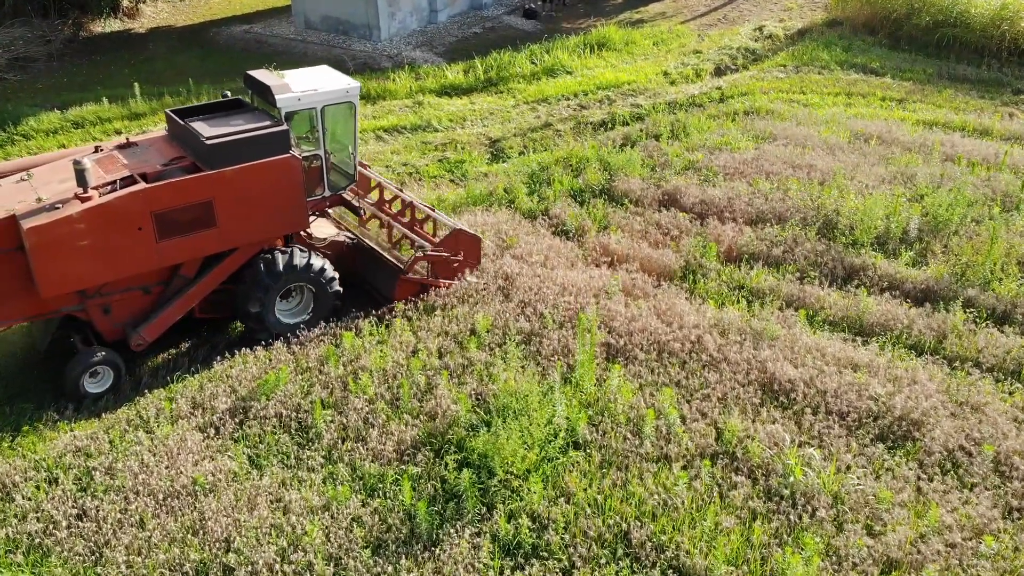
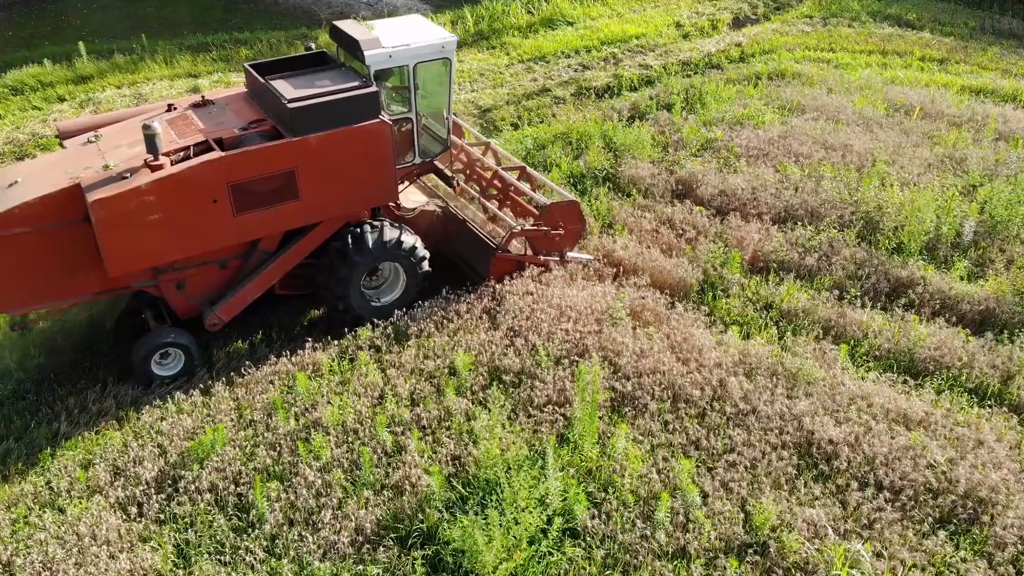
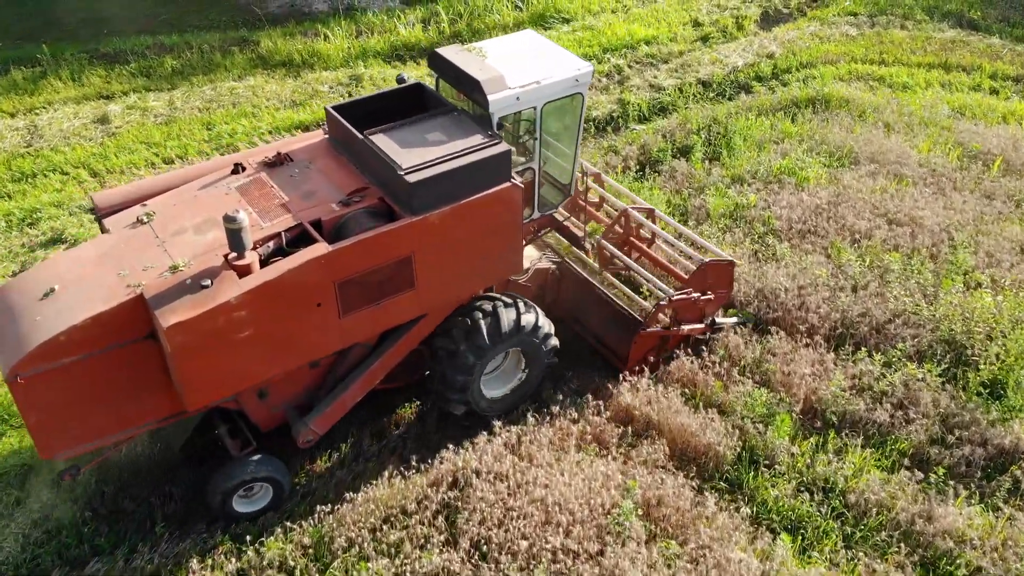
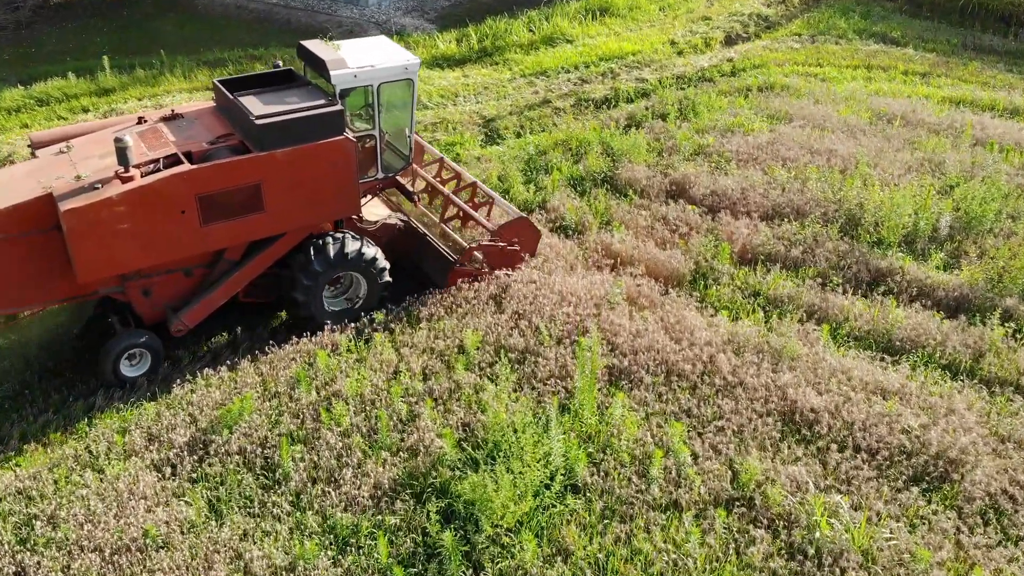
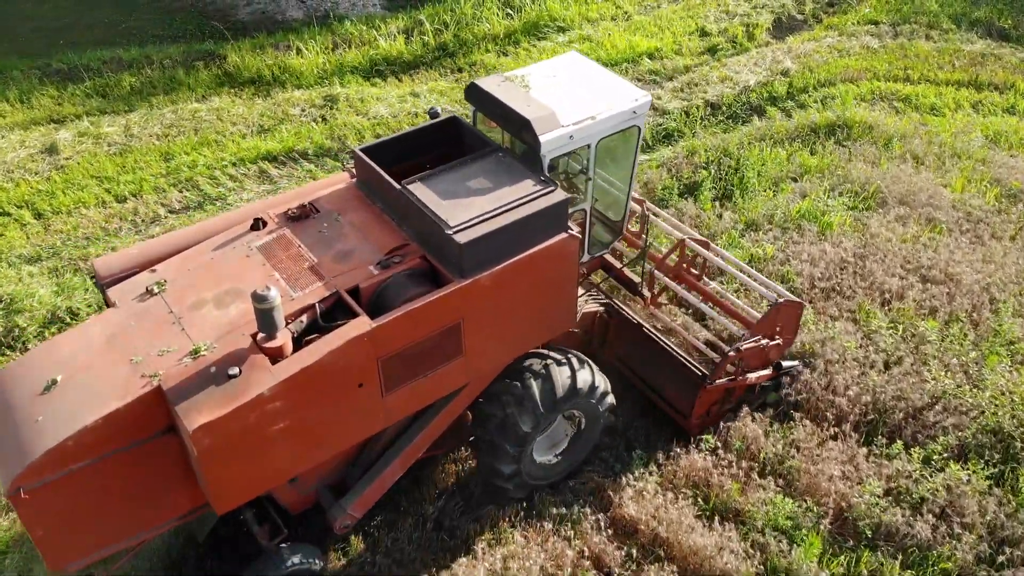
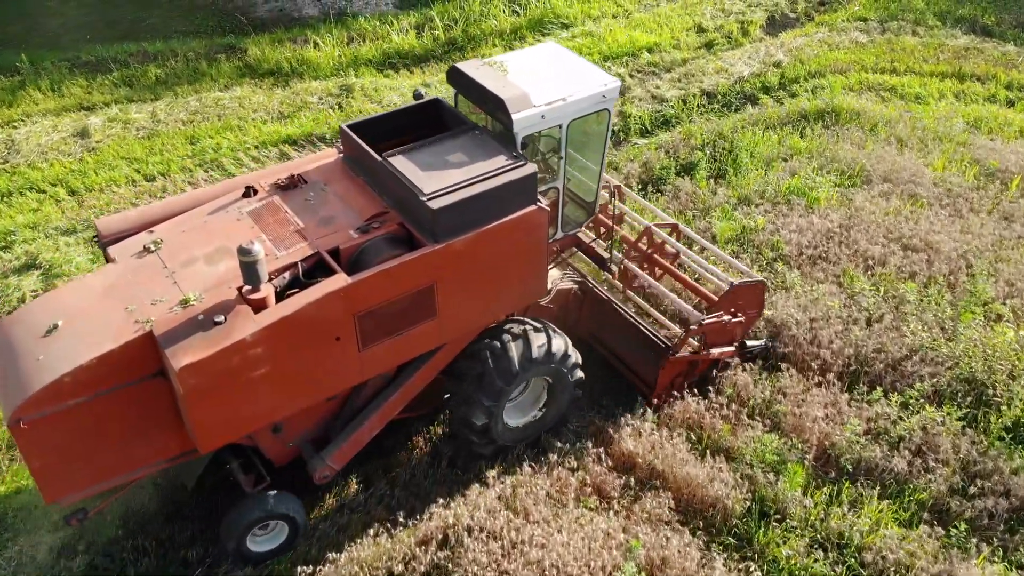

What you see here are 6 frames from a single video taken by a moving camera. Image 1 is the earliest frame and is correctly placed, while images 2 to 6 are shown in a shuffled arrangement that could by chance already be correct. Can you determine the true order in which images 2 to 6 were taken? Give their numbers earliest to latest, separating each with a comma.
4, 2, 3, 6, 5
